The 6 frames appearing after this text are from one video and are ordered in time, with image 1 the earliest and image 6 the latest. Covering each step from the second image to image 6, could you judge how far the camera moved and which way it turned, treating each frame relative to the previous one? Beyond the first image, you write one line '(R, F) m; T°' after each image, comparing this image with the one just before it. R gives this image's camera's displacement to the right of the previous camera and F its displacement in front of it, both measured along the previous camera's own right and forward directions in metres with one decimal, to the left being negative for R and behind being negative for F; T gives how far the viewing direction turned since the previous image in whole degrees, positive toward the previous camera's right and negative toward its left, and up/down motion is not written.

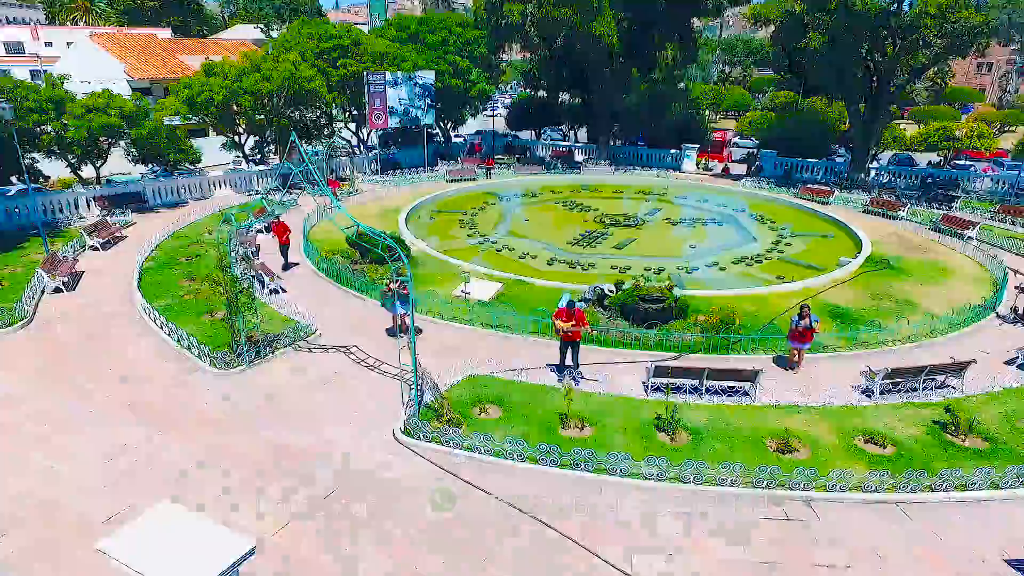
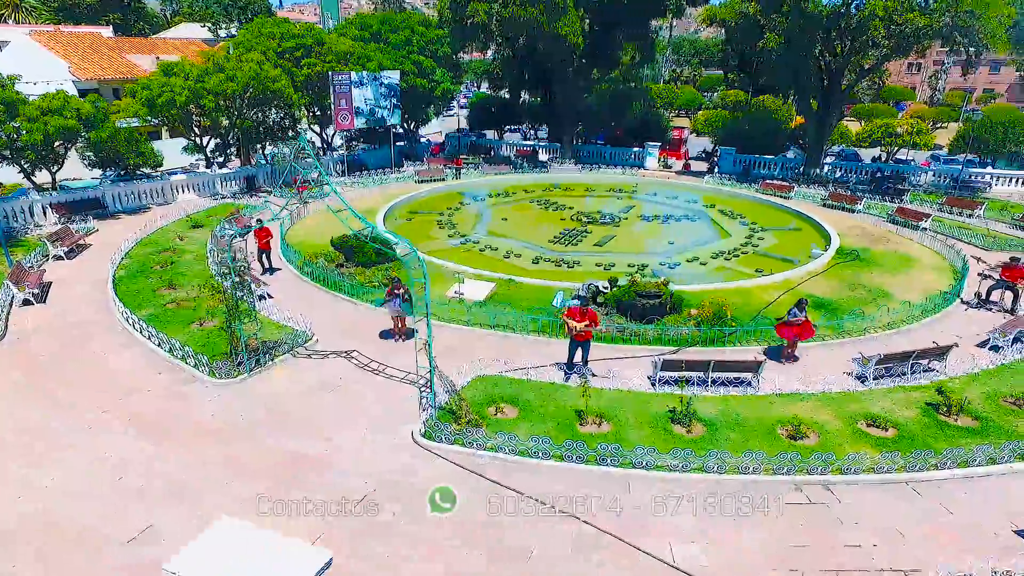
(-1.1, 0.0) m; +4°
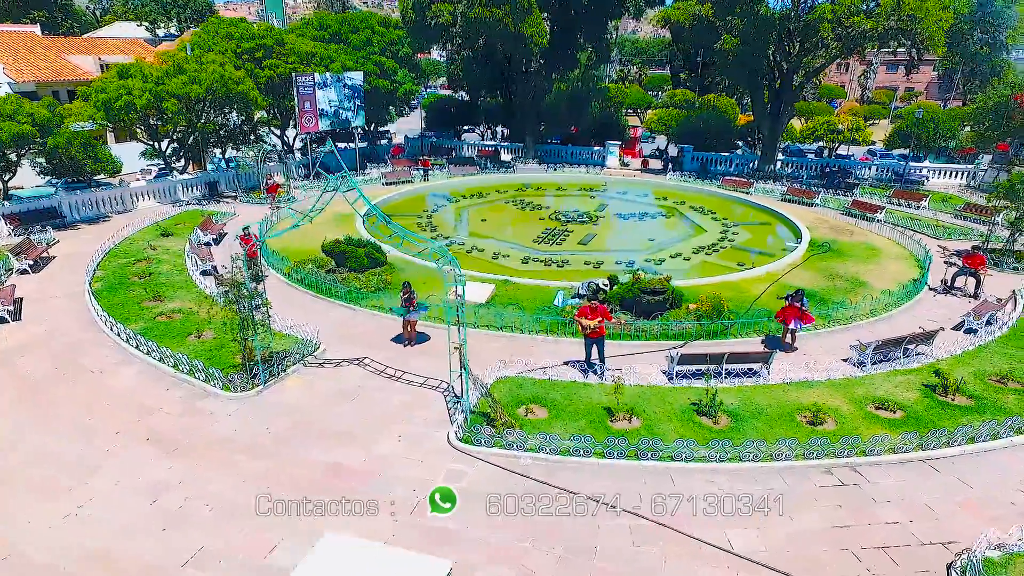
(-1.5, 0.0) m; +5°
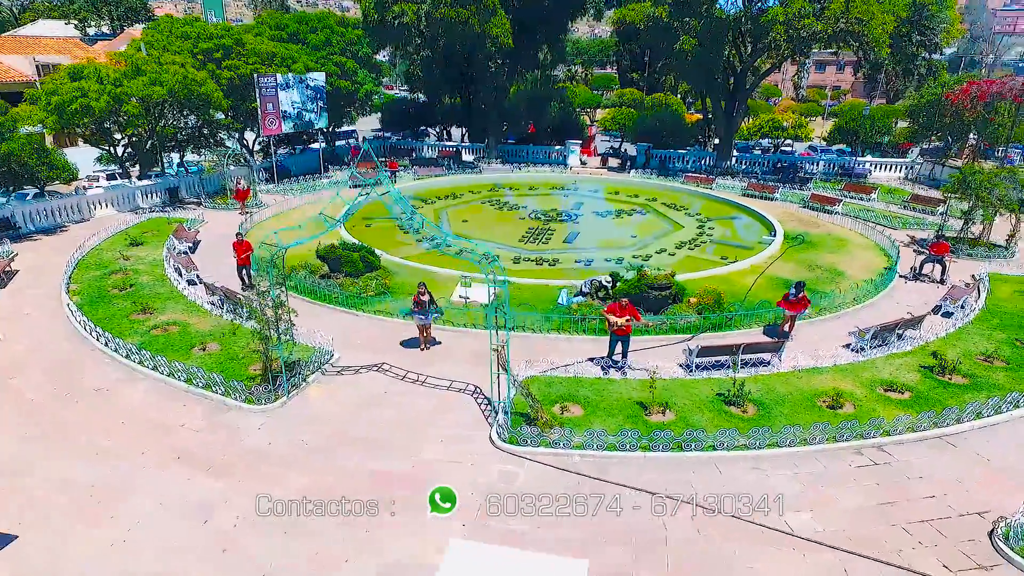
(-1.6, 0.0) m; +5°
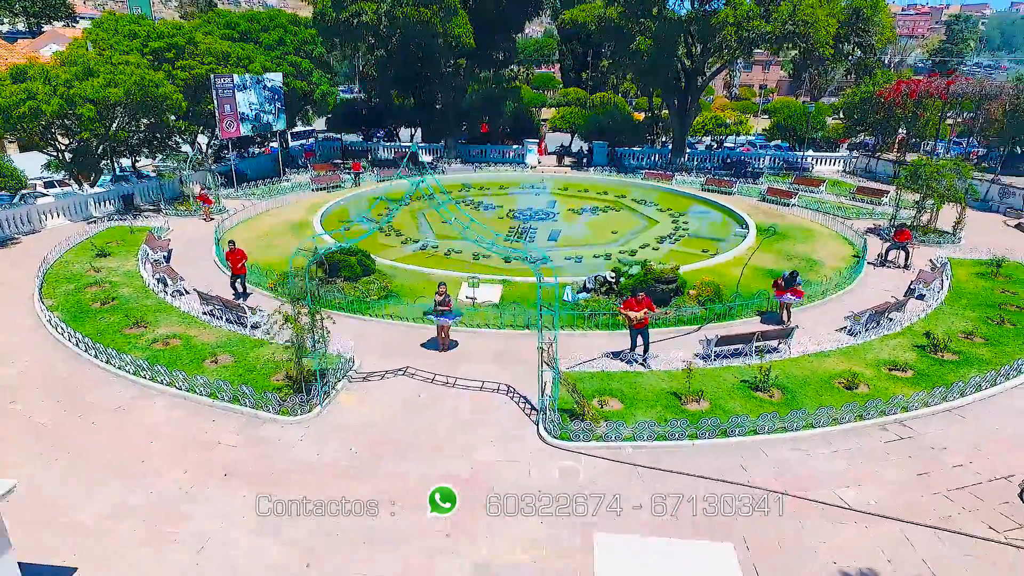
(-1.8, 0.0) m; +5°
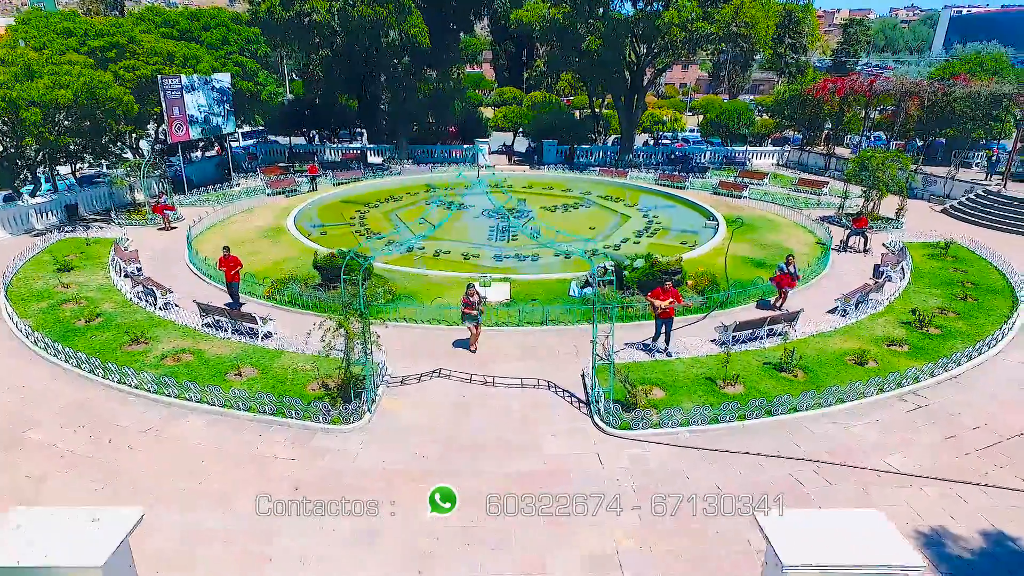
(-2.2, 0.0) m; +6°
